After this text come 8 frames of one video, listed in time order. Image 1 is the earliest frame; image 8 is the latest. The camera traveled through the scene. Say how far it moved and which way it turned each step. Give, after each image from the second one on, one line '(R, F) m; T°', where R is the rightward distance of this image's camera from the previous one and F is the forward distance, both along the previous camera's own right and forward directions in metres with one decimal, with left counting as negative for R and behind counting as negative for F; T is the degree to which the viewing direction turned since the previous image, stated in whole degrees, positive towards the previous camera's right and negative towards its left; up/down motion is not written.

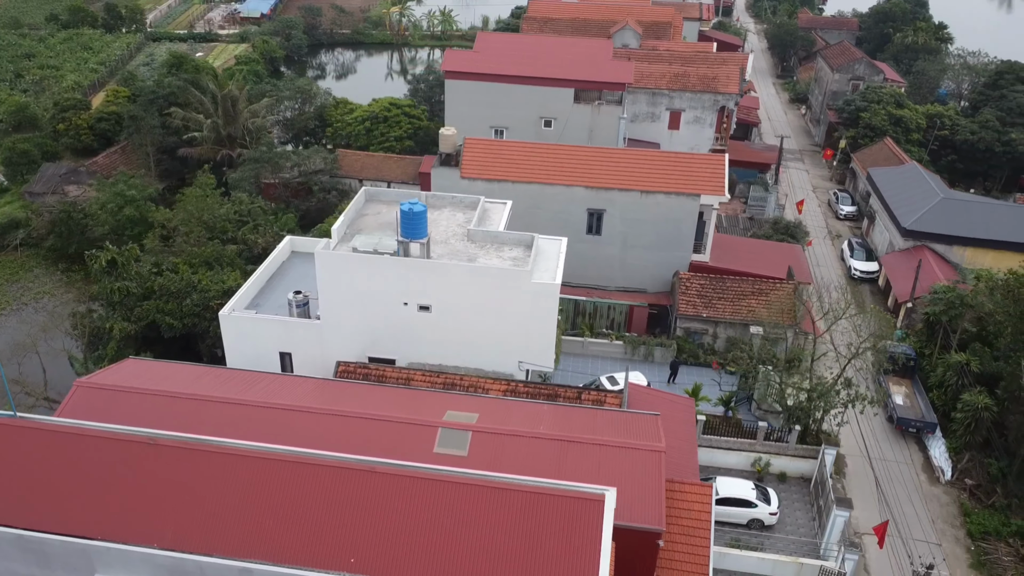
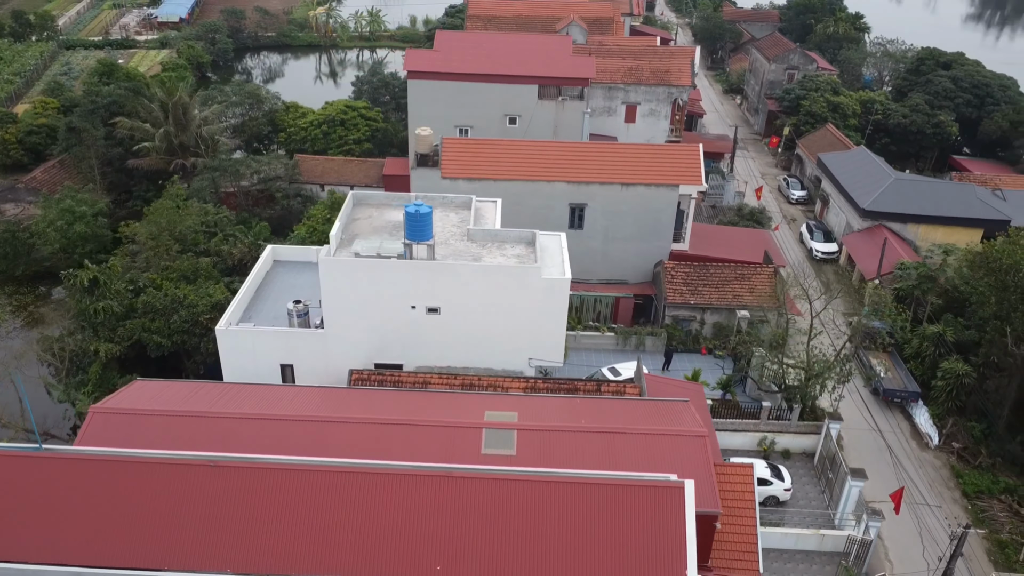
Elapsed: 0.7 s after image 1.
(-2.2, +0.1) m; +6°
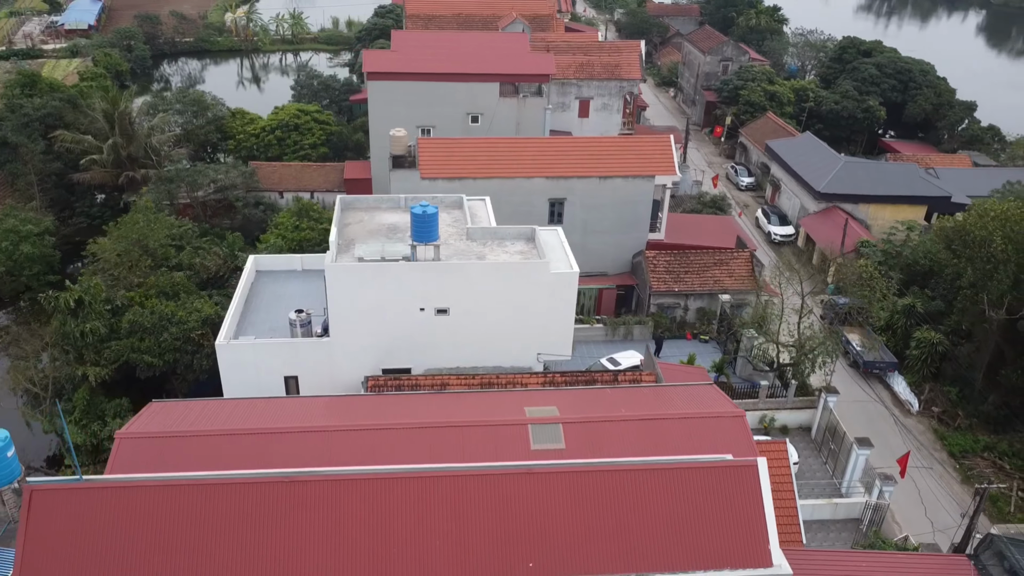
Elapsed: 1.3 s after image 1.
(-2.2, +0.1) m; +6°
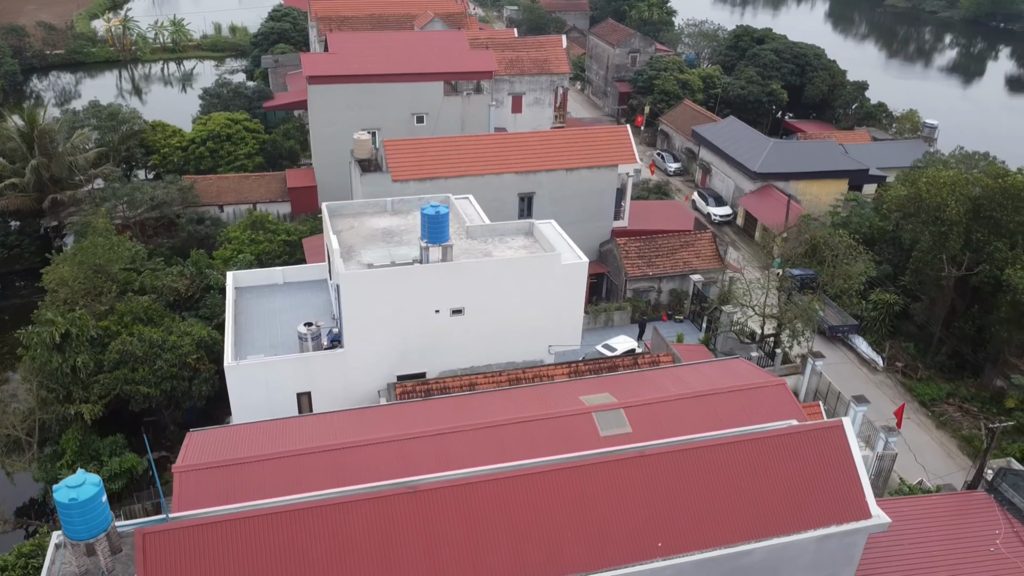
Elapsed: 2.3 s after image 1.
(-3.2, +0.2) m; +9°
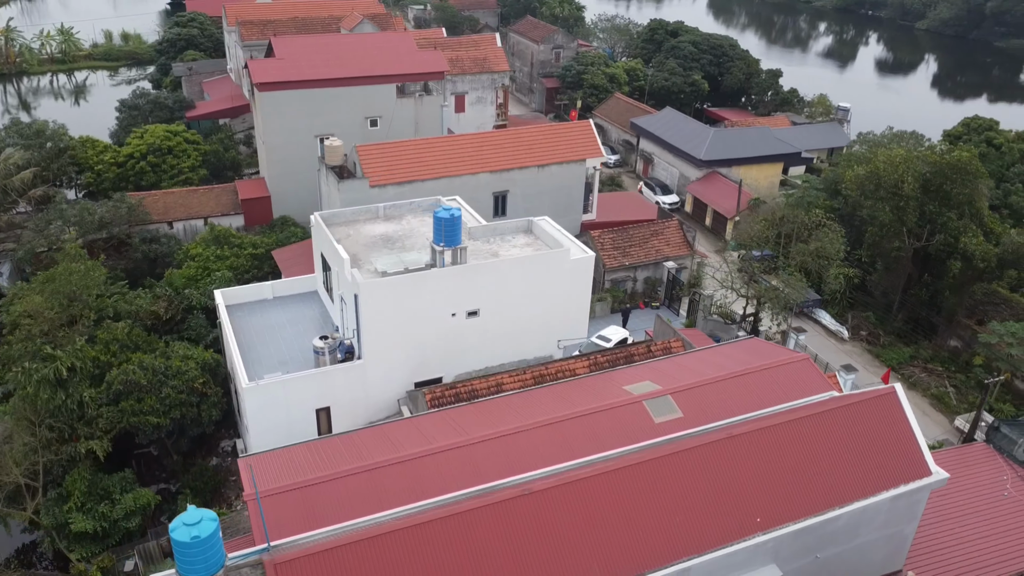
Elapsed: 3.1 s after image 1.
(-2.8, +0.1) m; +8°
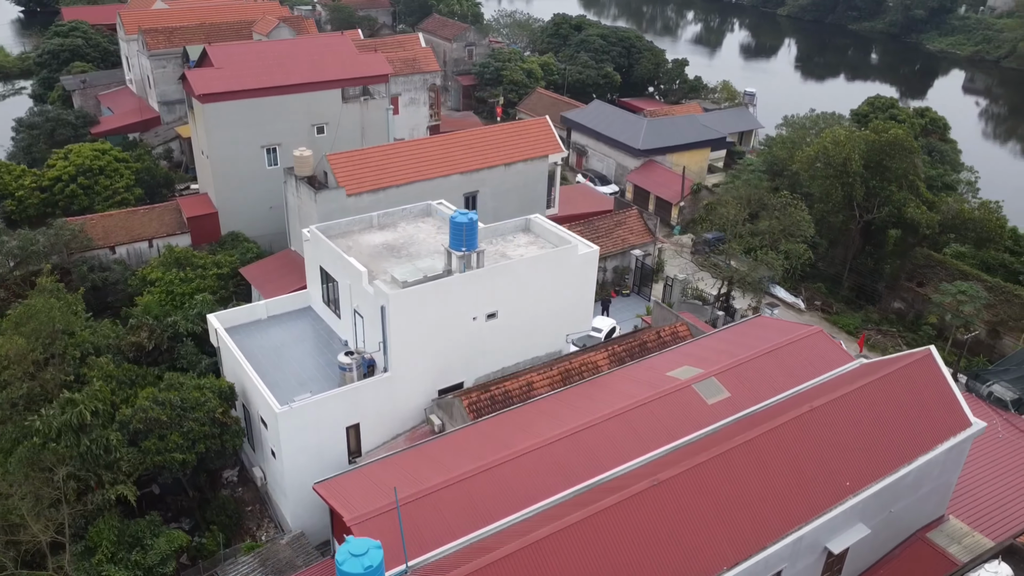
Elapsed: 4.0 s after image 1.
(-3.3, +0.1) m; +9°
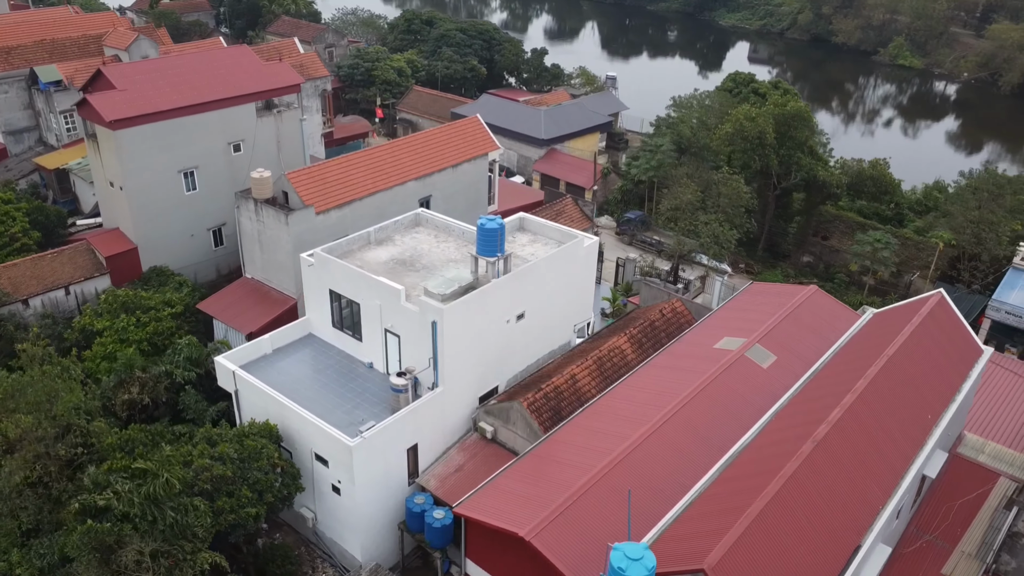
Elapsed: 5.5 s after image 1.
(-5.1, +0.3) m; +14°
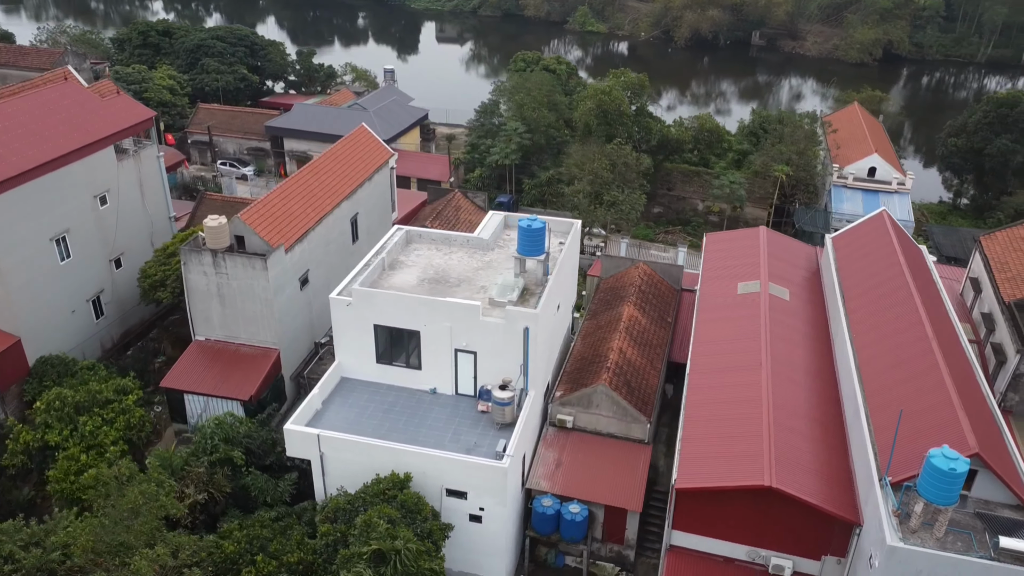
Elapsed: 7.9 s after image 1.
(-8.2, +1.2) m; +22°
